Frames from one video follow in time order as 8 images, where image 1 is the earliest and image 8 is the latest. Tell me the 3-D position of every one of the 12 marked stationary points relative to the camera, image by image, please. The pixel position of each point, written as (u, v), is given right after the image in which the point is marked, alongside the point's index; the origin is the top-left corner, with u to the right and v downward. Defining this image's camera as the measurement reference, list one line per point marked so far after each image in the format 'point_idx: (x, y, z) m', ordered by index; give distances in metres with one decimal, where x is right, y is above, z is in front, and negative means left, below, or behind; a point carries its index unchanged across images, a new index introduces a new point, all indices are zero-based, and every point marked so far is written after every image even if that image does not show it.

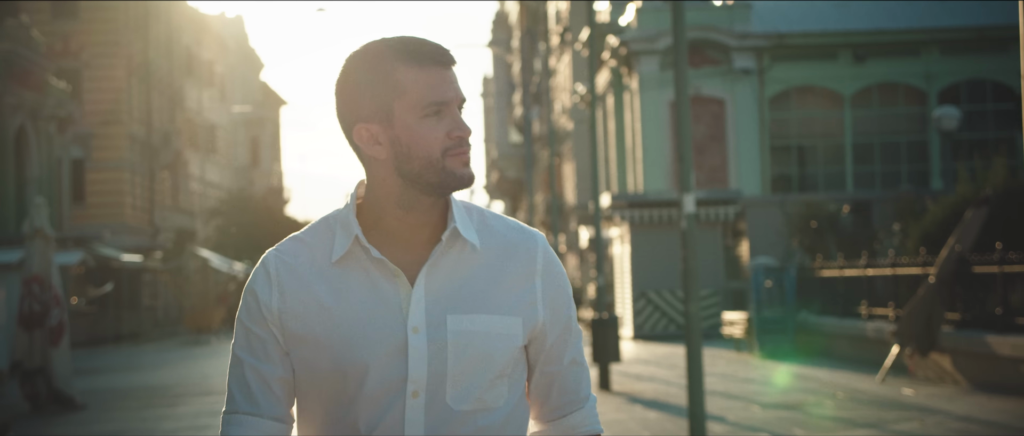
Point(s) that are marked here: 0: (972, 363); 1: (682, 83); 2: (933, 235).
0: (+5.0, -1.6, +12.8) m
1: (+1.8, +1.5, +12.5) m
2: (+6.7, -0.3, +18.7) m
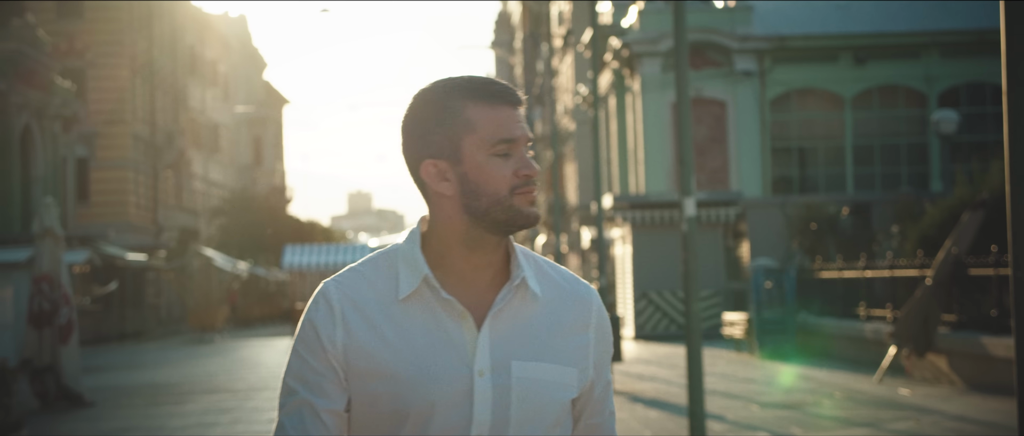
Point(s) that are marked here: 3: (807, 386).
0: (+5.0, -1.6, +13.0) m
1: (+1.8, +1.5, +12.7) m
2: (+6.7, -0.3, +18.9) m
3: (+3.4, -2.0, +13.8) m
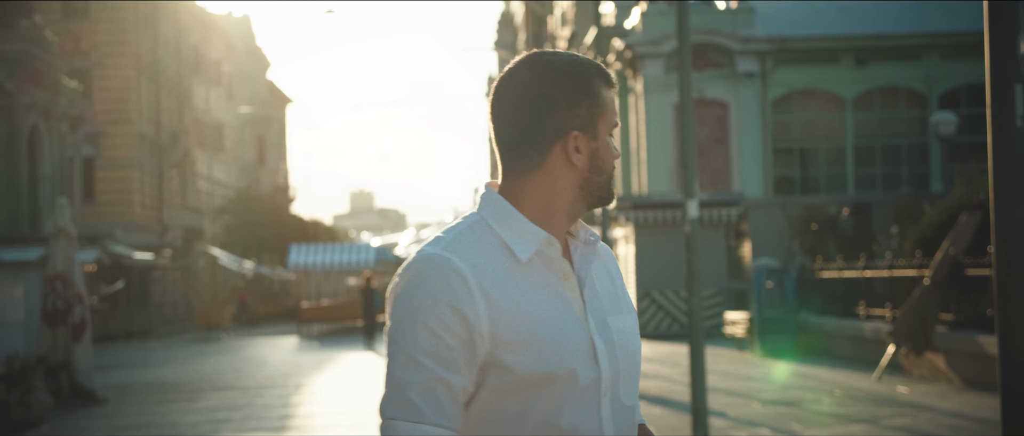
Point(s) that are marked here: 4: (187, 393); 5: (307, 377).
0: (+5.1, -1.6, +13.2) m
1: (+1.9, +1.5, +13.0) m
2: (+6.8, -0.3, +19.2) m
3: (+3.5, -2.0, +14.1) m
4: (-4.9, -2.7, +17.8) m
5: (-3.4, -2.6, +19.3) m
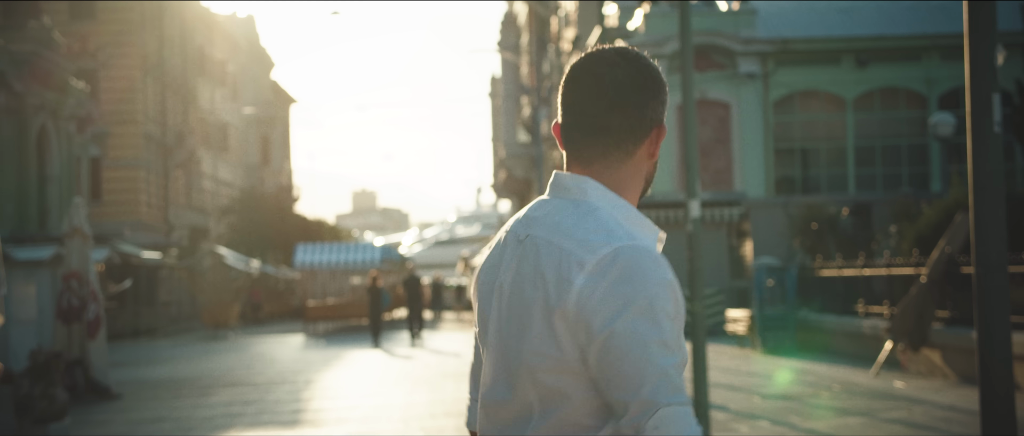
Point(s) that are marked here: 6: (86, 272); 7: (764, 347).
0: (+5.2, -1.6, +13.6) m
1: (+2.0, +1.5, +13.3) m
2: (+6.9, -0.3, +19.5) m
3: (+3.6, -2.0, +14.4) m
4: (-4.8, -2.6, +18.2) m
5: (-3.3, -2.6, +19.6) m
6: (-6.0, -0.8, +16.5) m
7: (+4.1, -2.1, +19.1) m
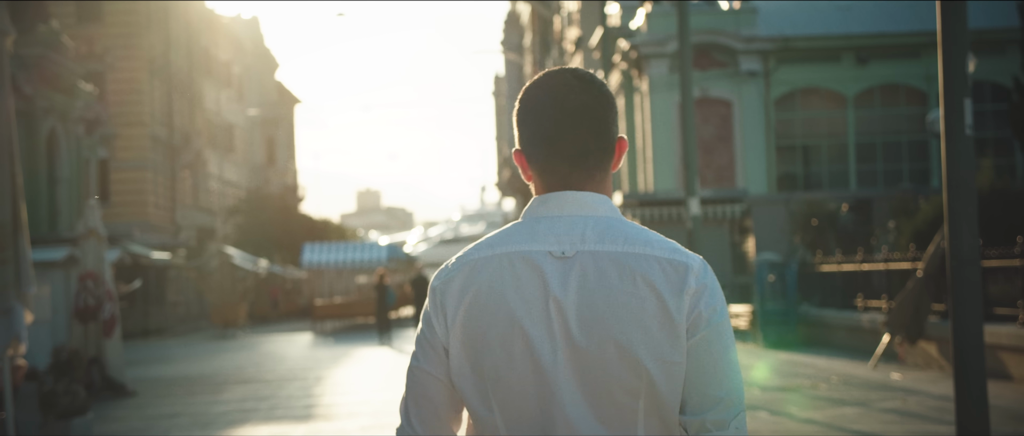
0: (+5.2, -1.6, +13.9) m
1: (+2.0, +1.5, +13.7) m
2: (+7.0, -0.2, +19.9) m
3: (+3.7, -1.9, +14.8) m
4: (-4.7, -2.7, +18.6) m
5: (-3.2, -2.6, +20.0) m
6: (-5.9, -0.8, +16.9) m
7: (+4.2, -2.0, +19.4) m
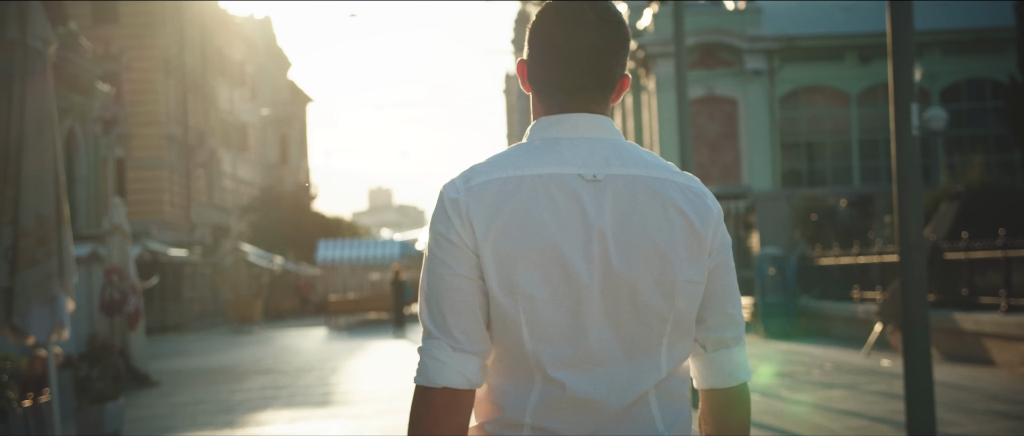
0: (+5.3, -1.5, +14.6) m
1: (+2.1, +1.6, +14.3) m
2: (+7.1, -0.1, +20.5) m
3: (+3.8, -1.9, +15.4) m
4: (-4.6, -2.6, +19.3) m
5: (-3.0, -2.5, +20.7) m
6: (-5.8, -0.7, +17.6) m
7: (+4.3, -1.9, +20.1) m
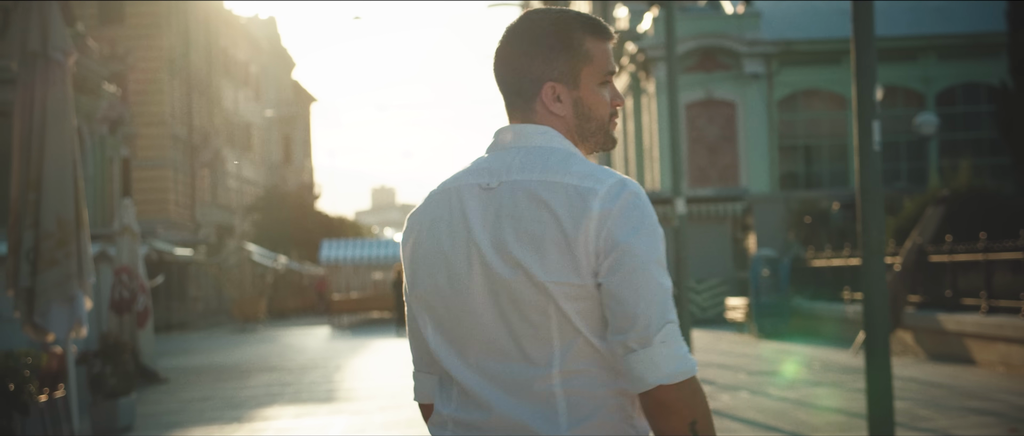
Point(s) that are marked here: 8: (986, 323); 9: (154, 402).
0: (+5.3, -1.5, +15.0) m
1: (+2.1, +1.5, +14.8) m
2: (+7.1, -0.2, +21.0) m
3: (+3.8, -1.9, +15.9) m
4: (-4.6, -2.6, +19.8) m
5: (-3.0, -2.6, +21.2) m
6: (-5.8, -0.7, +18.1) m
7: (+4.3, -2.0, +20.5) m
8: (+5.2, -1.2, +13.0) m
9: (-4.6, -2.4, +15.3) m
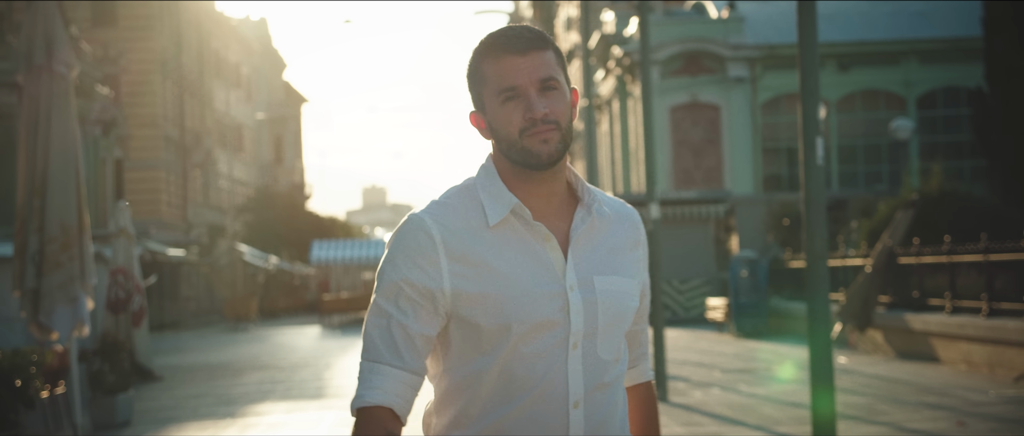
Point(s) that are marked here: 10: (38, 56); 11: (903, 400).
0: (+5.1, -1.6, +15.6) m
1: (+1.9, +1.5, +15.3) m
2: (+6.9, -0.2, +21.6) m
3: (+3.6, -1.9, +16.5) m
4: (-4.9, -2.7, +20.3) m
5: (-3.3, -2.6, +21.7) m
6: (-6.0, -0.8, +18.6) m
7: (+4.1, -2.0, +21.1) m
8: (+5.0, -1.2, +13.6) m
9: (-4.8, -2.4, +15.8) m
10: (-4.1, +1.4, +10.2) m
11: (+3.6, -1.7, +10.9) m
